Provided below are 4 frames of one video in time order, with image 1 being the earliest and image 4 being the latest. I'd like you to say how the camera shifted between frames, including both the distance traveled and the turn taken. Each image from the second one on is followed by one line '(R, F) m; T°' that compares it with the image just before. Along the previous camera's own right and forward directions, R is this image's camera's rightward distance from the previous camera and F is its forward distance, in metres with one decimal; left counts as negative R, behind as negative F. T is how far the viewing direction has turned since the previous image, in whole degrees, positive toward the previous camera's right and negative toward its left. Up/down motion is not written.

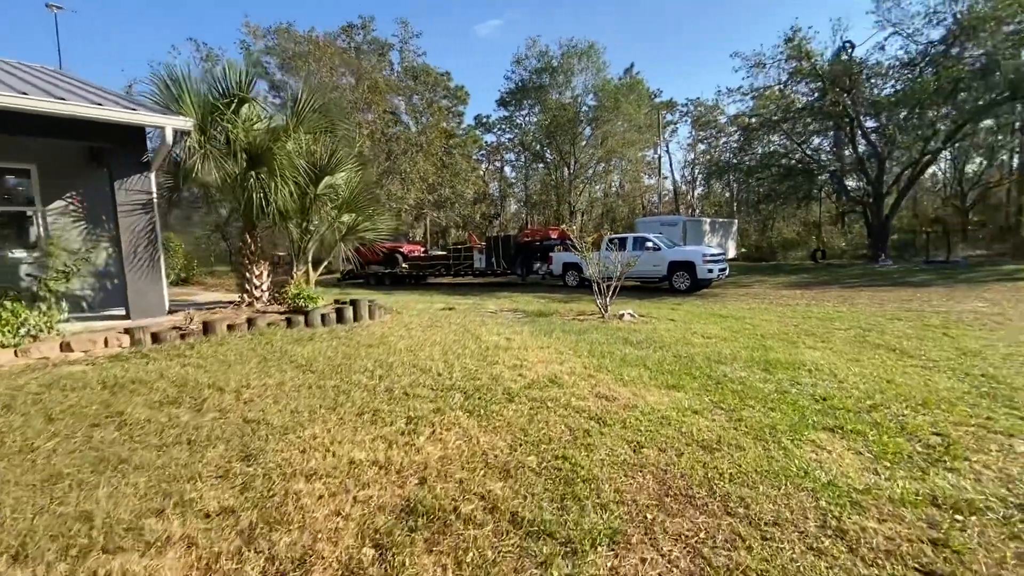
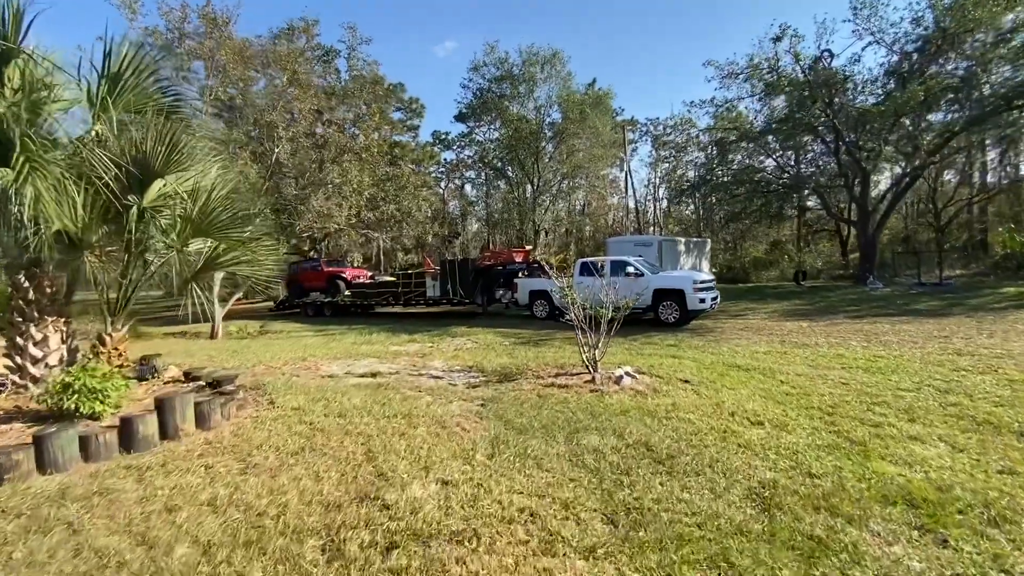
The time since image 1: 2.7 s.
(+0.1, +2.4) m; +4°
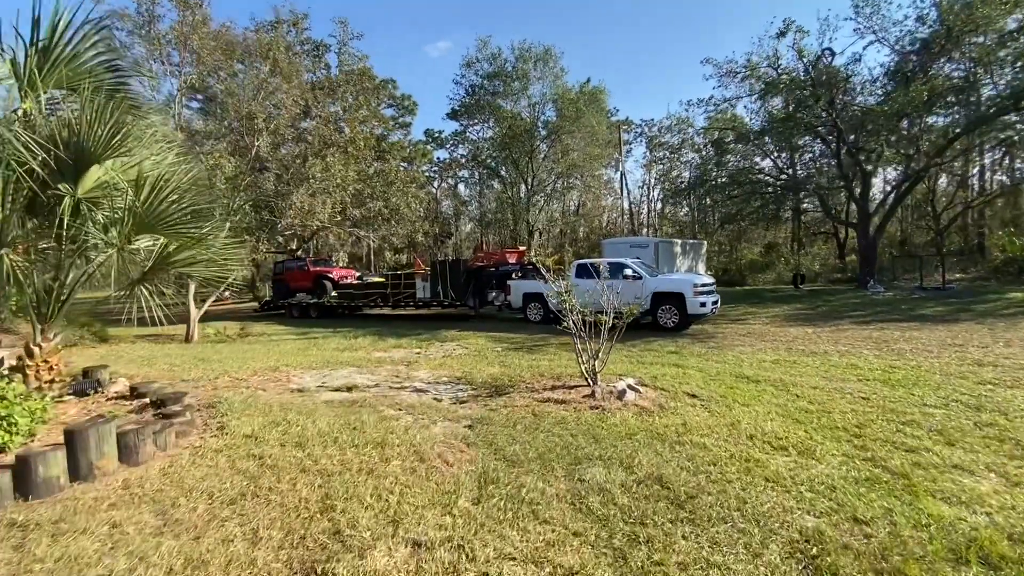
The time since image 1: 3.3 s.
(0.0, +0.5) m; +1°
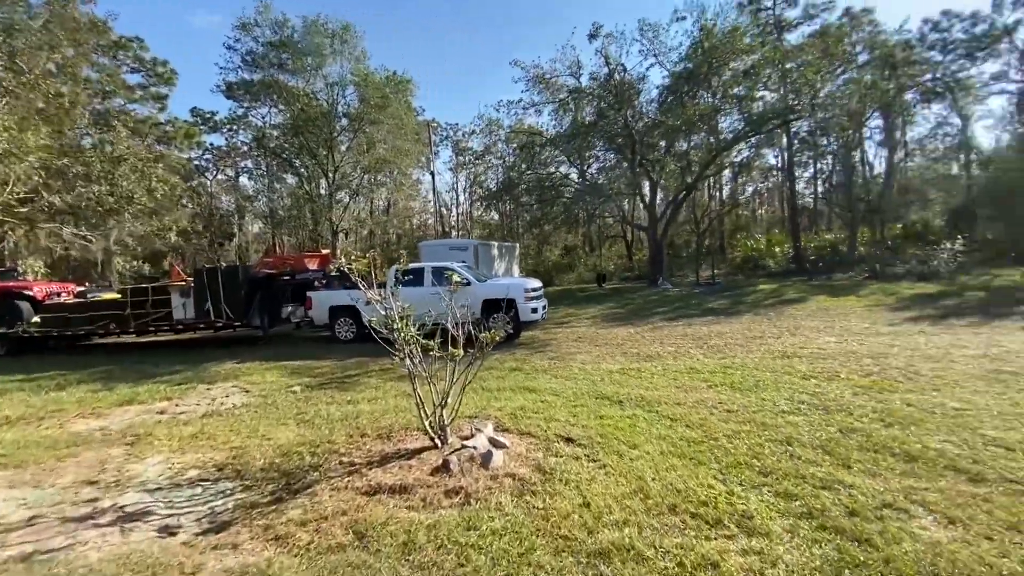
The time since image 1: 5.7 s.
(0.0, +1.7) m; +22°
